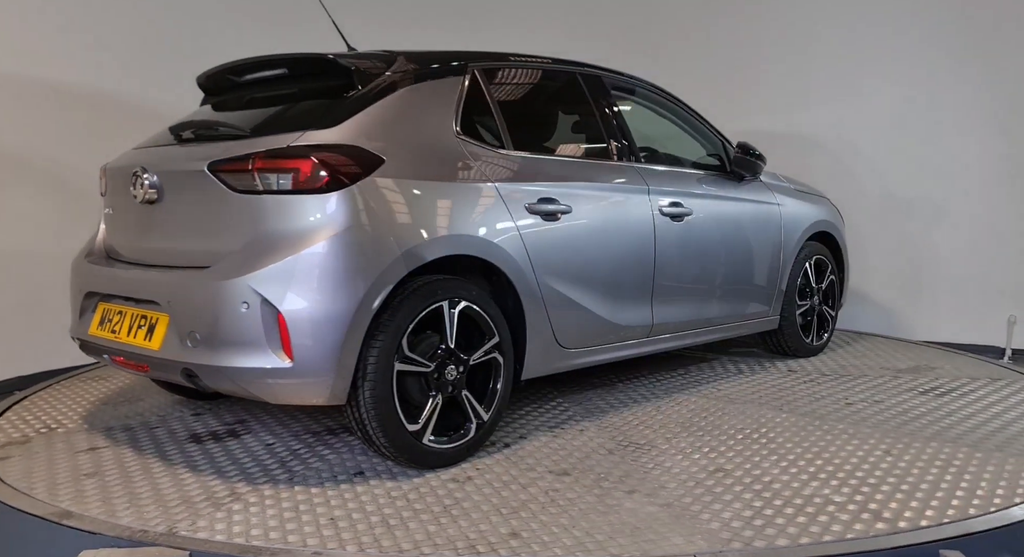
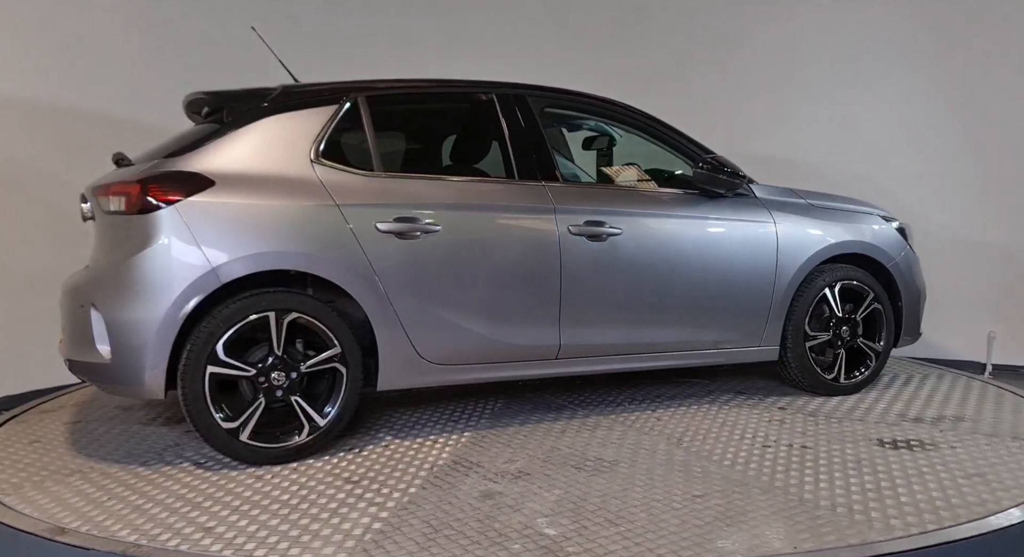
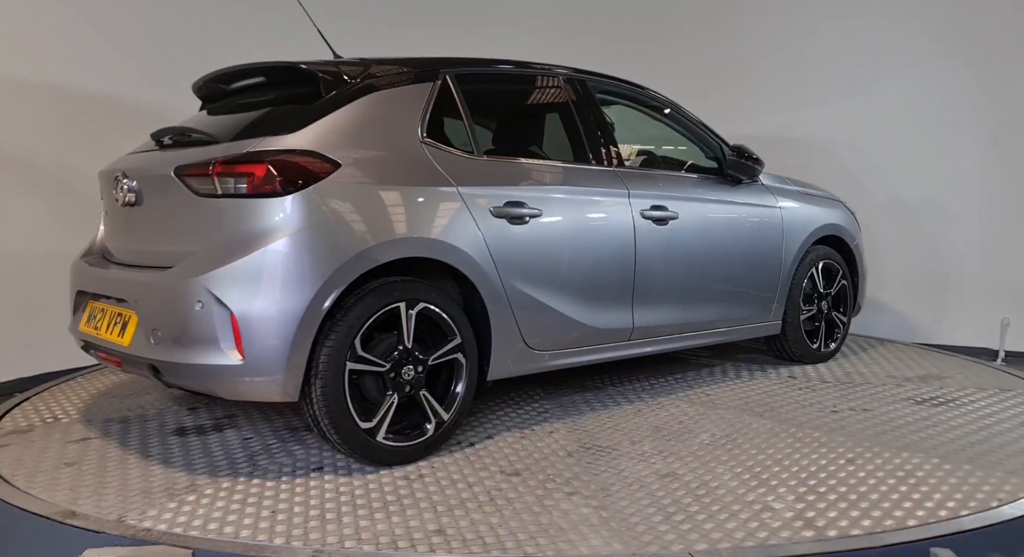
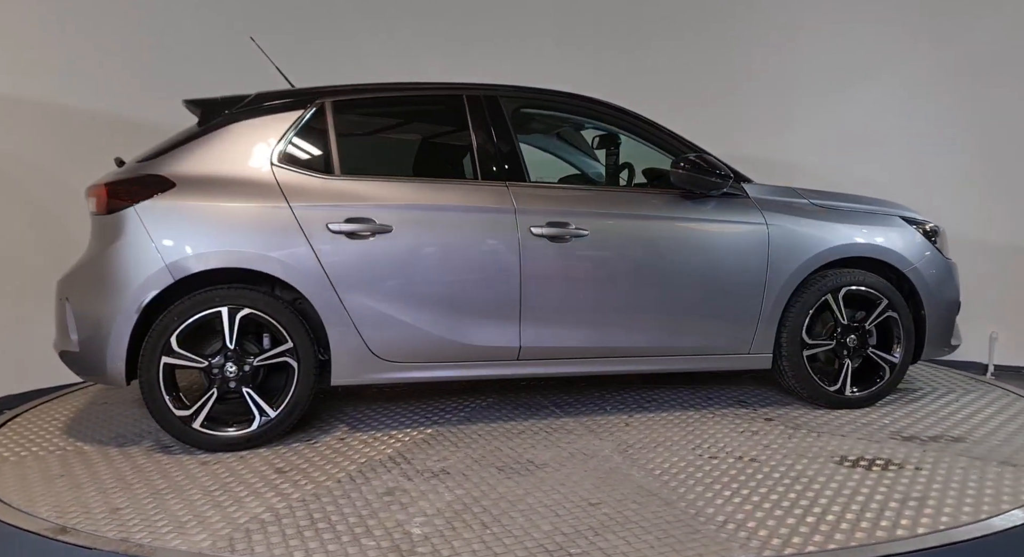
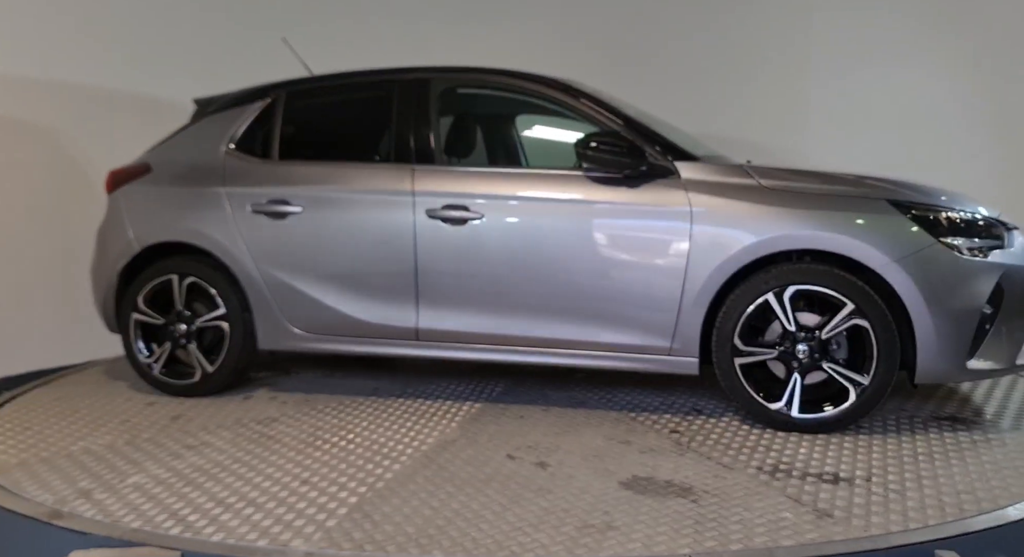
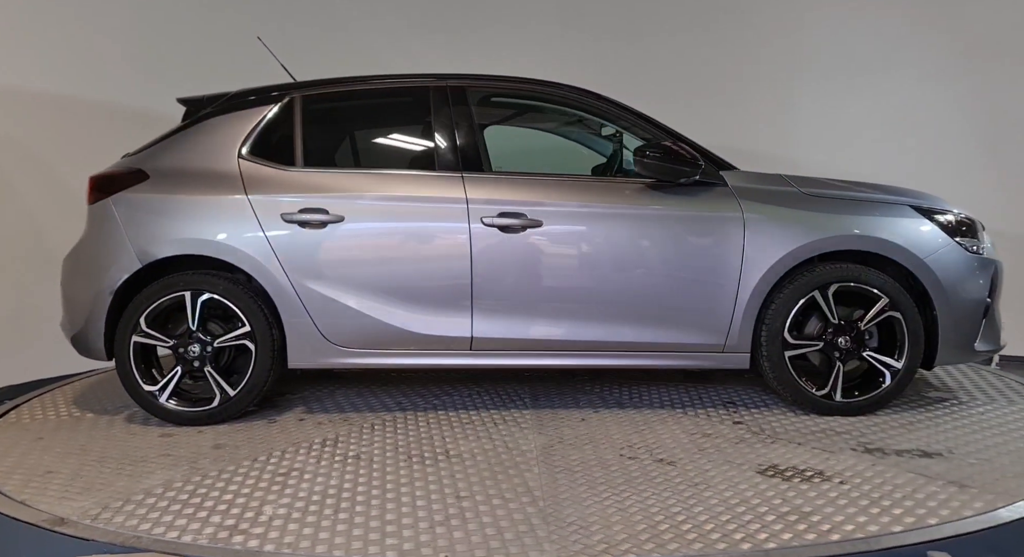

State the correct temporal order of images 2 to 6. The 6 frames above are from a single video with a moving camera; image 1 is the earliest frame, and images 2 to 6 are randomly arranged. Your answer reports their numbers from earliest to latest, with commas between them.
3, 2, 4, 6, 5
